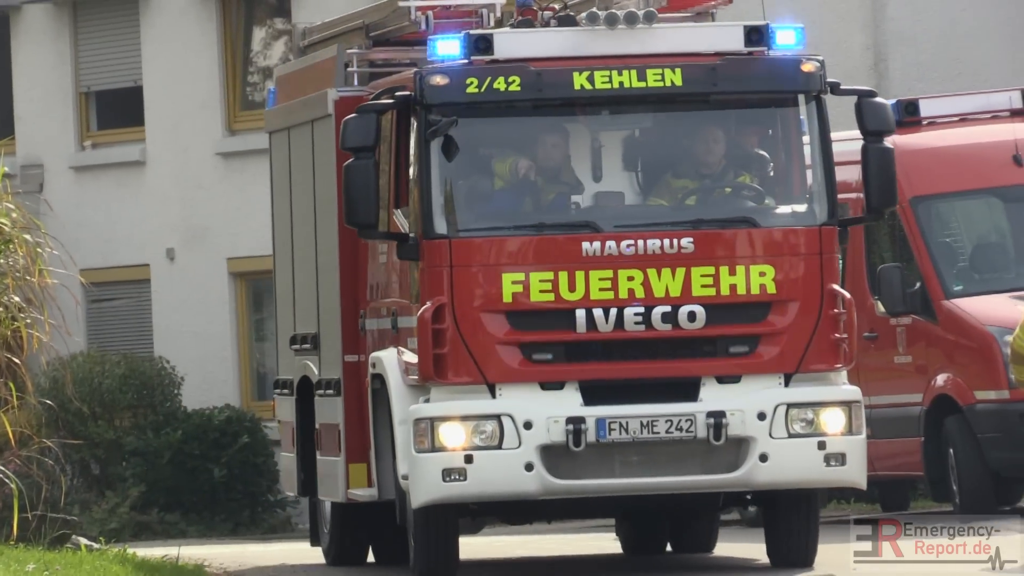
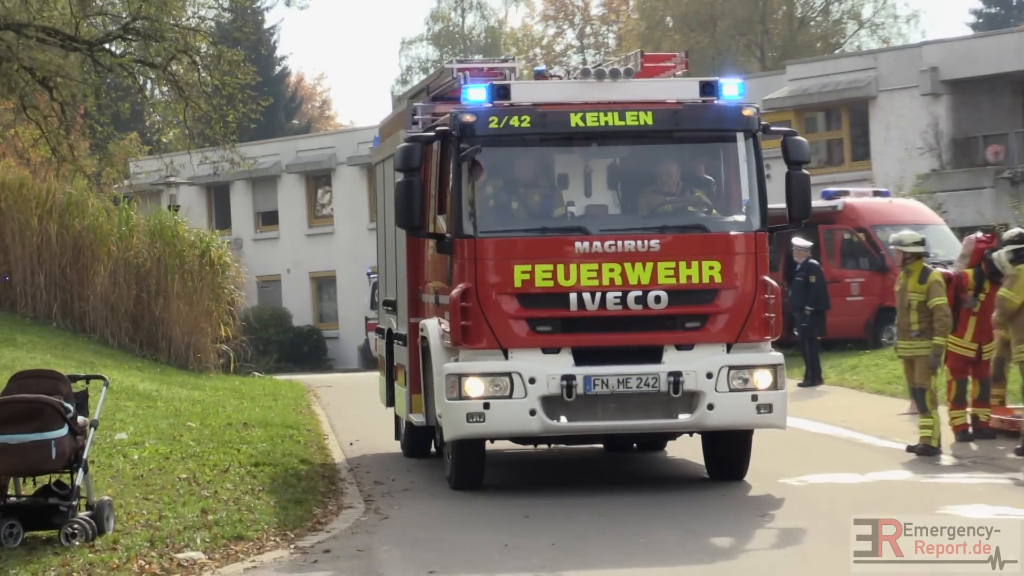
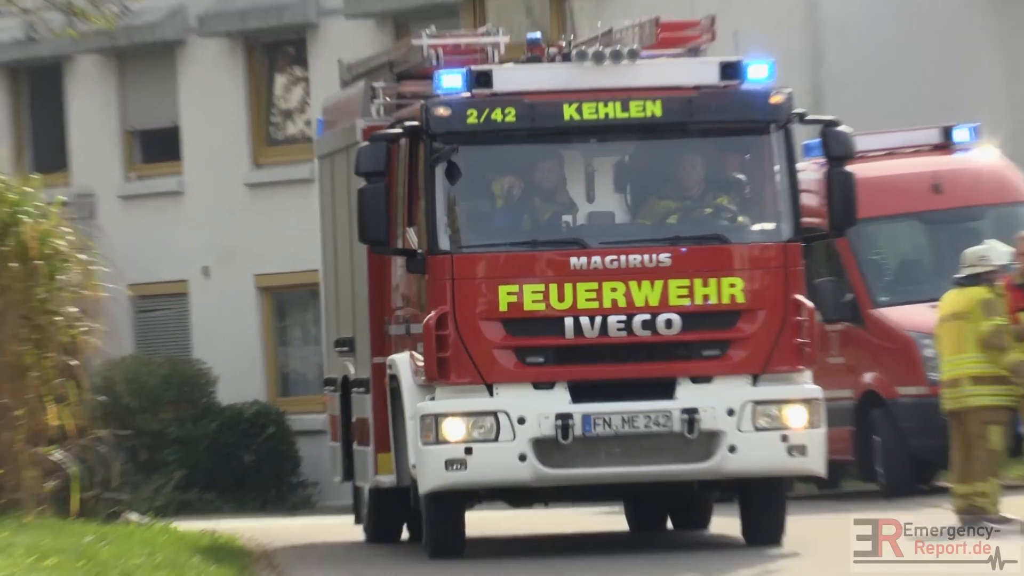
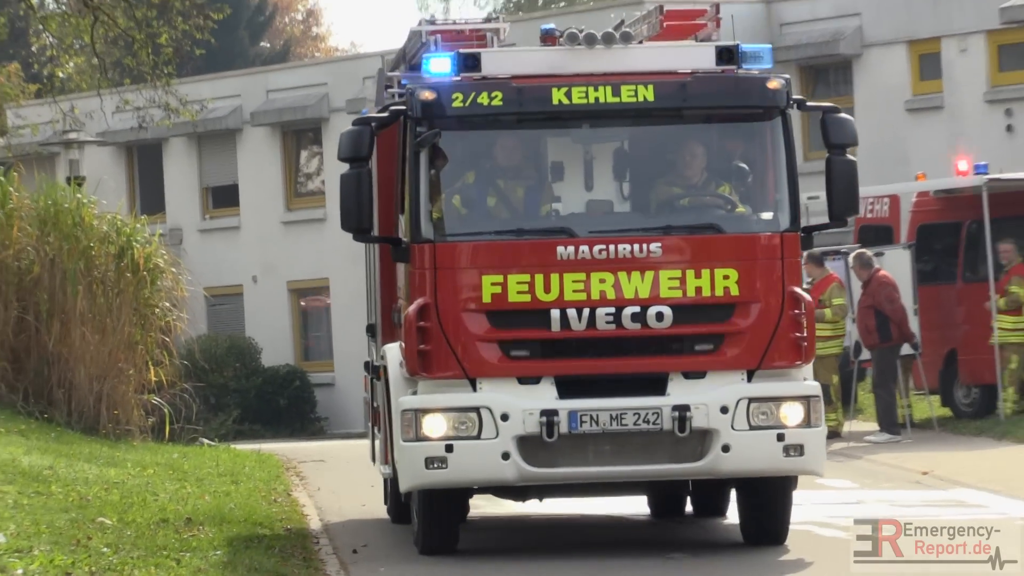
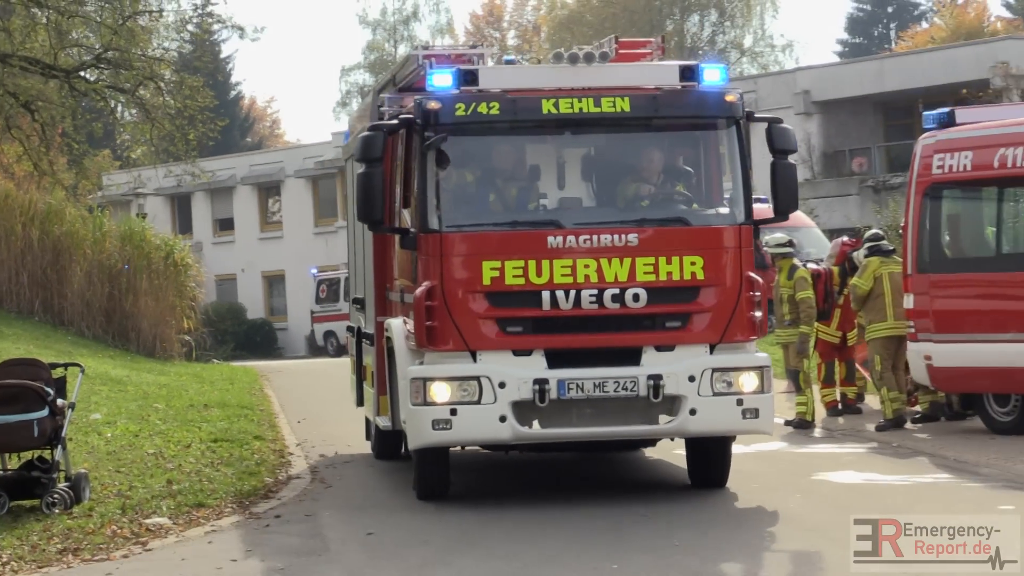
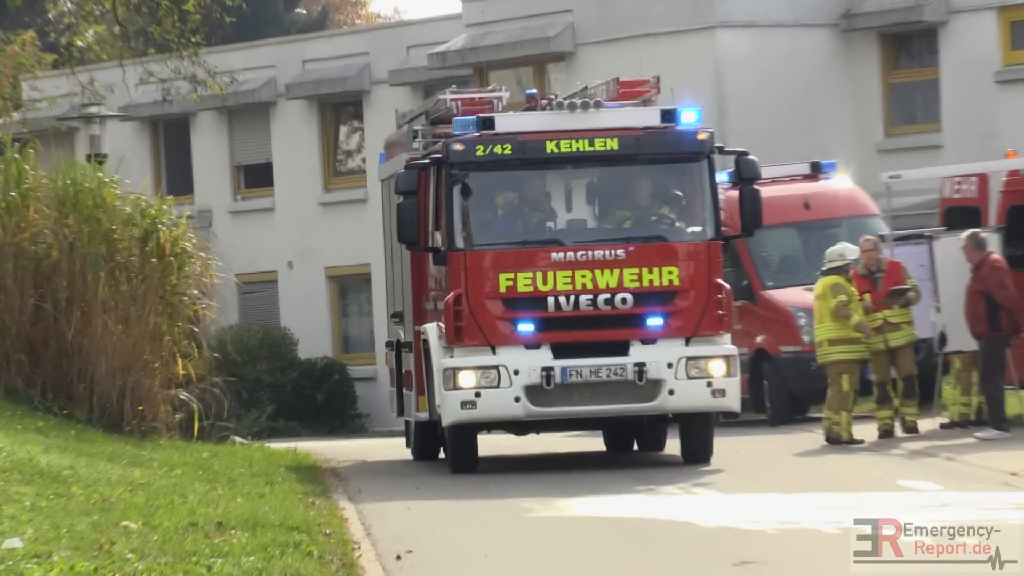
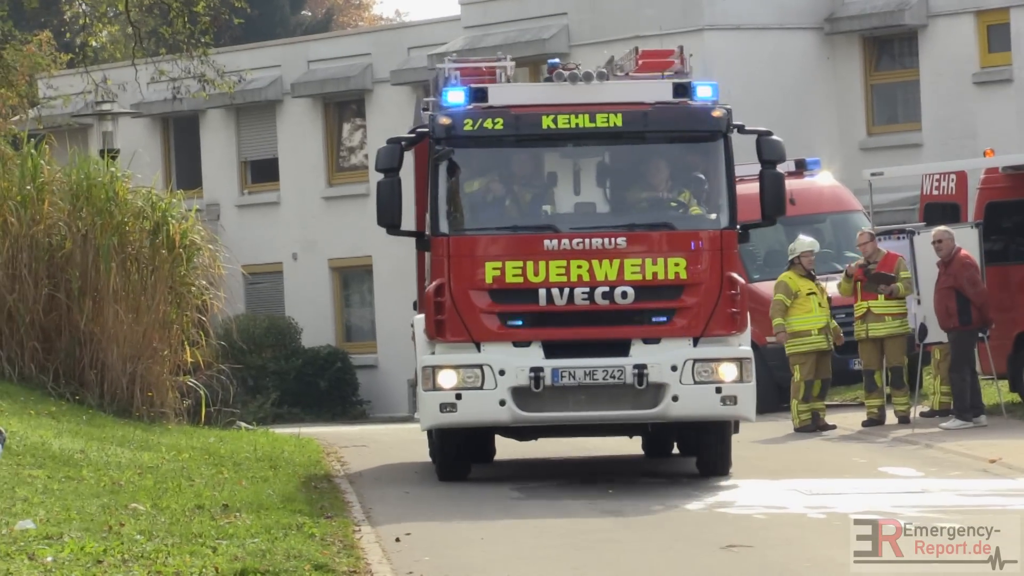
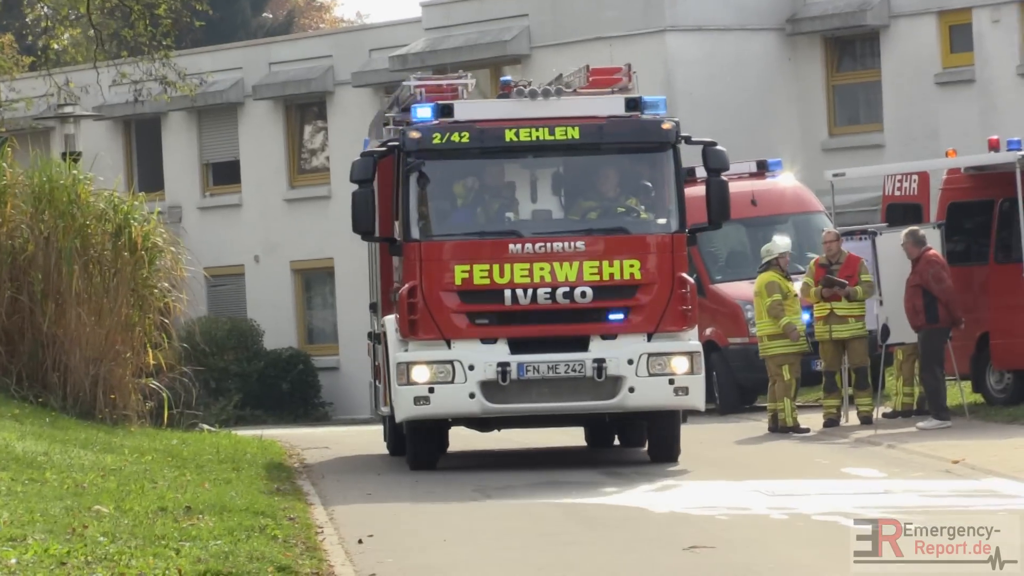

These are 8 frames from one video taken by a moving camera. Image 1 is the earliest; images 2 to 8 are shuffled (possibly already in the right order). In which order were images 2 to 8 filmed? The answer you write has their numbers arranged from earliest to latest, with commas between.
3, 6, 8, 7, 4, 2, 5
